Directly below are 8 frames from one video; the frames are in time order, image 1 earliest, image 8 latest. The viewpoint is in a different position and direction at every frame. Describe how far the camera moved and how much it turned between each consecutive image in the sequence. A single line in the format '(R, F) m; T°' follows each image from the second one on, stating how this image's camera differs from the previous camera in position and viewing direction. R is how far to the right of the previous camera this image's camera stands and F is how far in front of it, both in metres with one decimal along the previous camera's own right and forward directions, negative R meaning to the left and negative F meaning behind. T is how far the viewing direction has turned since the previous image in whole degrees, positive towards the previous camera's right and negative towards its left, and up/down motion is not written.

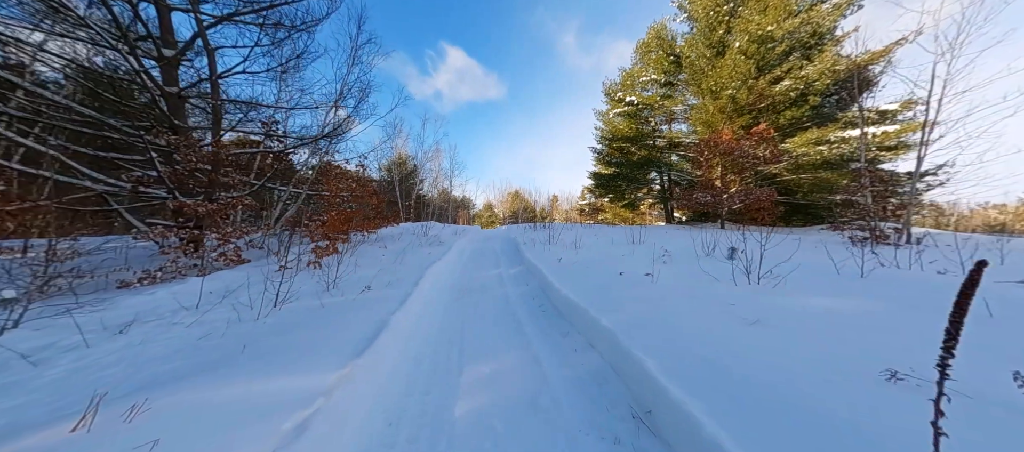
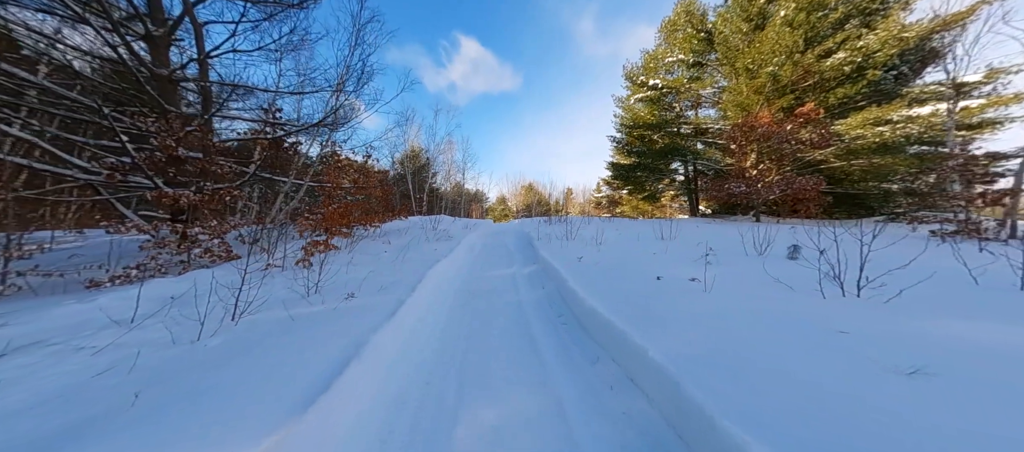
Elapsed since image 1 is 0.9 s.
(0.0, +0.6) m; -3°
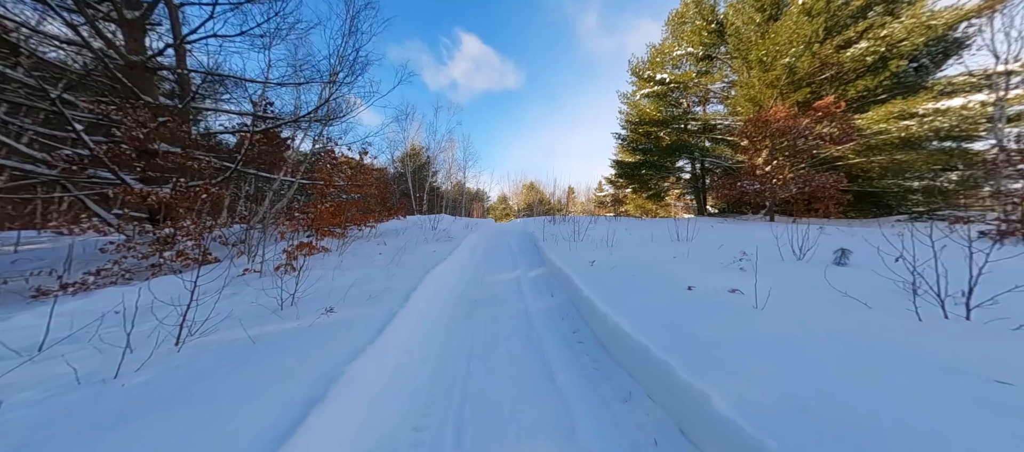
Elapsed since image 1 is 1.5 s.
(-0.1, +0.4) m; 0°
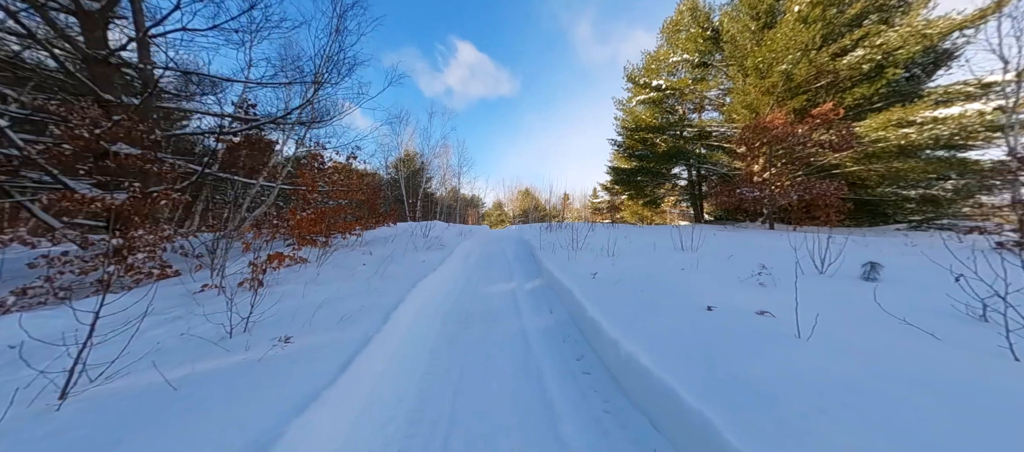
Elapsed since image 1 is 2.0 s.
(0.0, +0.3) m; +1°
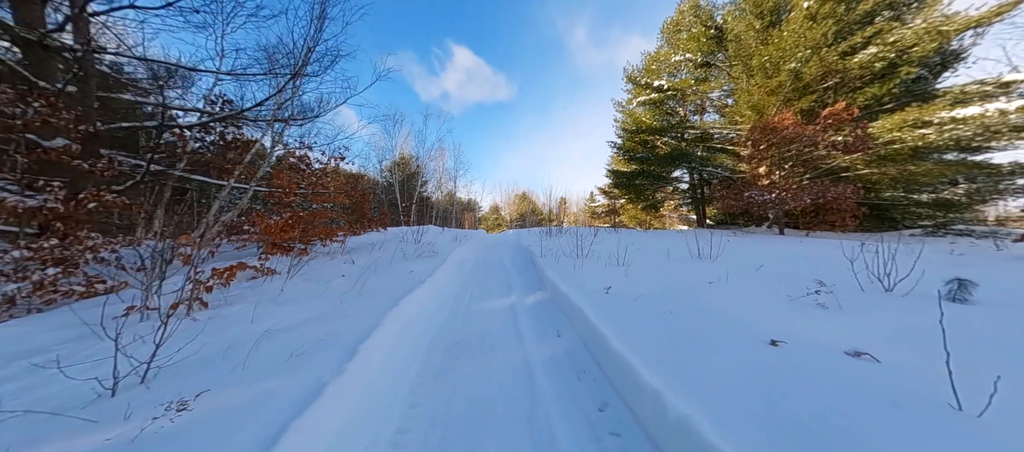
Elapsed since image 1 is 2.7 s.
(0.0, +0.6) m; +1°
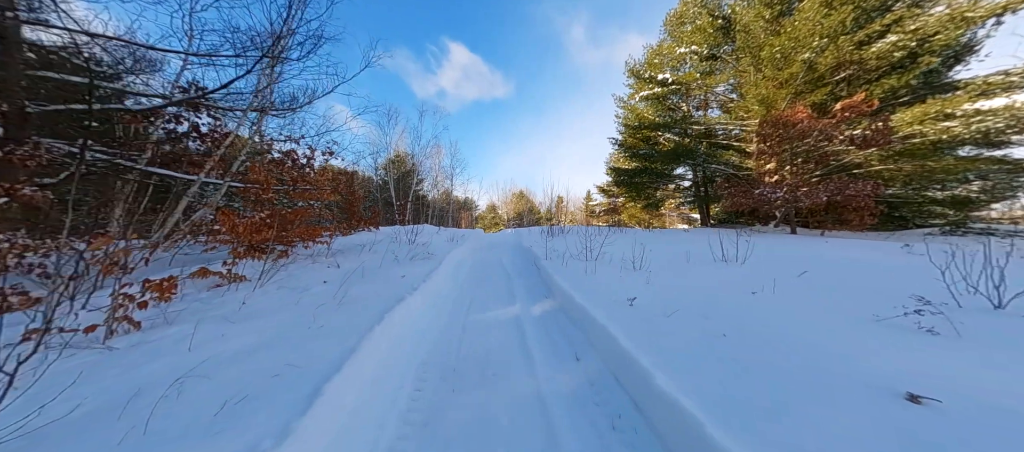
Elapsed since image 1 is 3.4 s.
(-0.1, +0.5) m; +1°
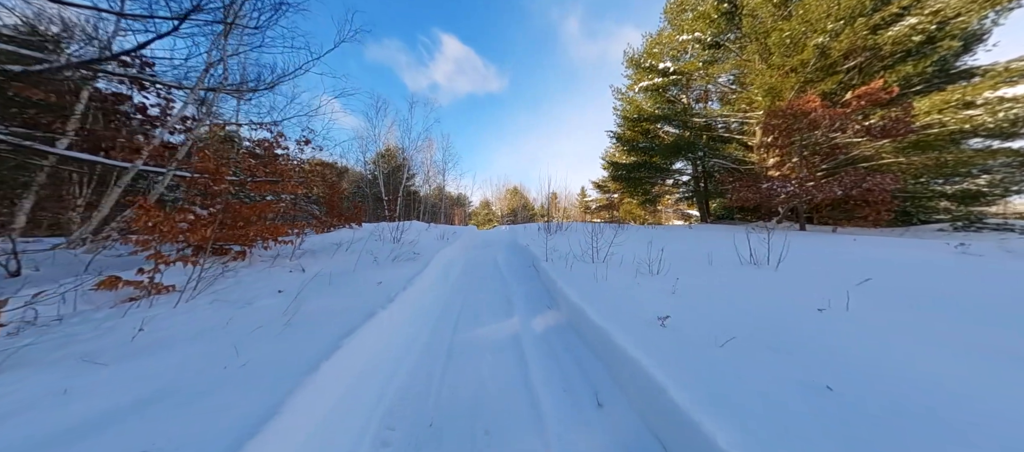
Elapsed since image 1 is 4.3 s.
(0.0, +0.7) m; +1°
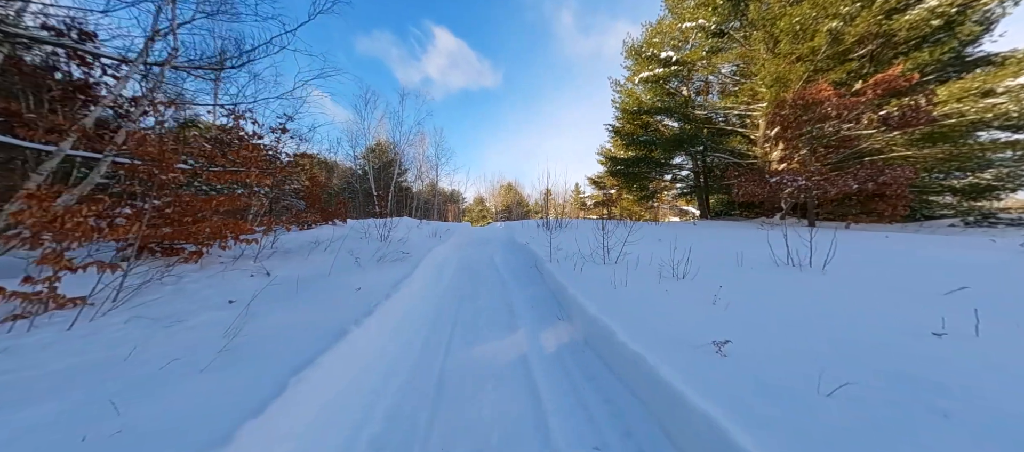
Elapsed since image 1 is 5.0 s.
(-0.1, +0.6) m; +1°
